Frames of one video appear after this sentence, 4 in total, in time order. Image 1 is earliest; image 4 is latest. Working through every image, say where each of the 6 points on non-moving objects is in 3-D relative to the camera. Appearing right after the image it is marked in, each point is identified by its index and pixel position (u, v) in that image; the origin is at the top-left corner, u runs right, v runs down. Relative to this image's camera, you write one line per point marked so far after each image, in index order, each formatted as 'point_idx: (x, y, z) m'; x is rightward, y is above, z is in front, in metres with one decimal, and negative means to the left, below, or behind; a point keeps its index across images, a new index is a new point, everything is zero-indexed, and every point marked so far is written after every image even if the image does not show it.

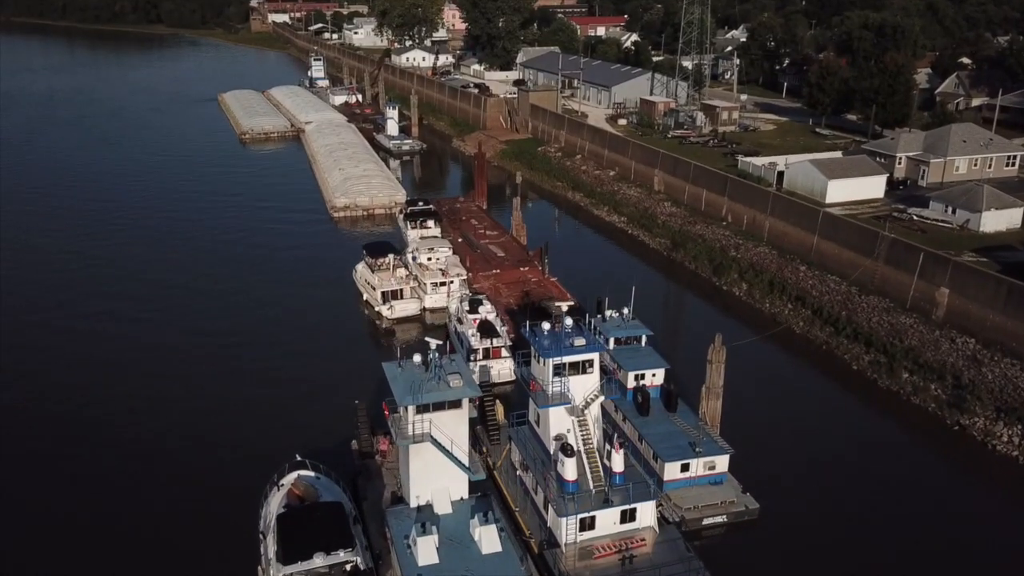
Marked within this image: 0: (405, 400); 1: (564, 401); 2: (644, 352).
0: (-1.8, -1.9, +13.6) m
1: (+1.0, -2.1, +14.8) m
2: (+2.9, -1.4, +17.8) m
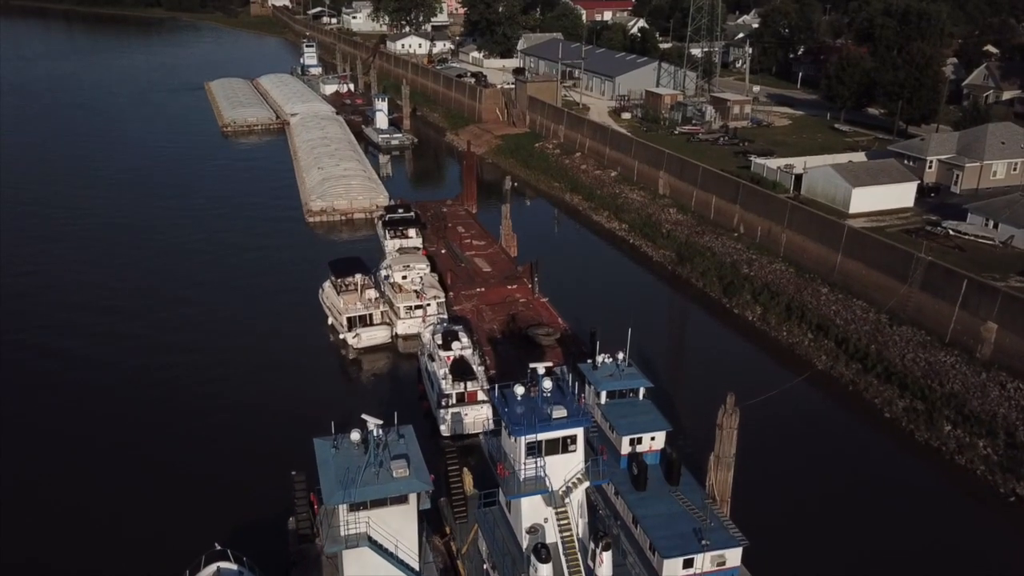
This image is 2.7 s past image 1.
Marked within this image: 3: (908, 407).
0: (-2.4, -2.8, +10.8) m
1: (+0.4, -3.0, +12.0) m
2: (+2.4, -2.3, +15.0) m
3: (+9.0, -2.7, +18.3) m
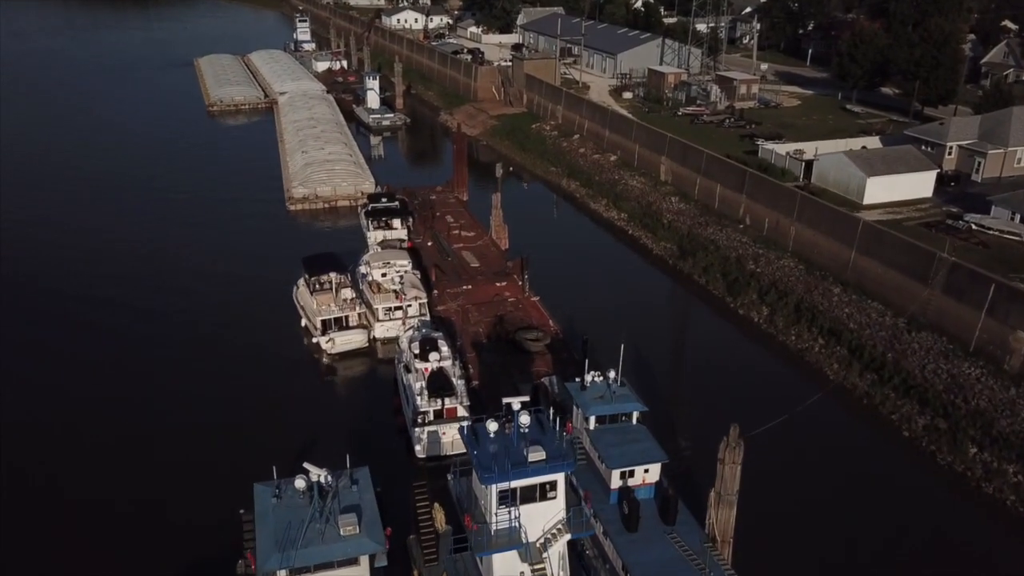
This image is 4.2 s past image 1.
0: (-2.8, -3.1, +9.3) m
1: (0.0, -3.3, +10.4) m
2: (+2.0, -2.5, +13.4) m
3: (+8.7, -2.9, +16.7) m
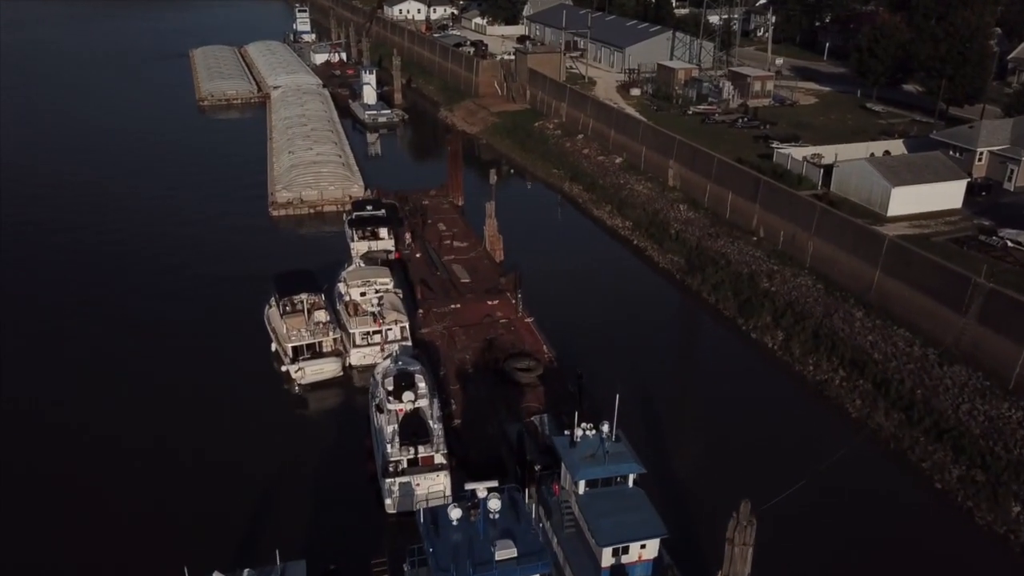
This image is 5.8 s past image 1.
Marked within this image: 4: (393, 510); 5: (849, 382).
0: (-3.2, -3.8, +7.5) m
1: (-0.4, -3.9, +8.7) m
2: (+1.7, -3.1, +11.6) m
3: (+8.4, -3.5, +14.9) m
4: (-2.1, -3.9, +14.2) m
5: (+7.5, -2.1, +17.7) m
